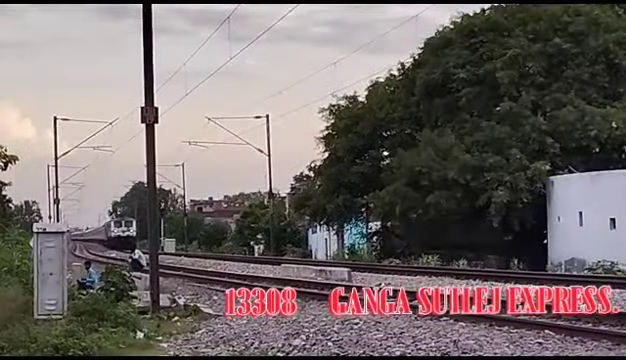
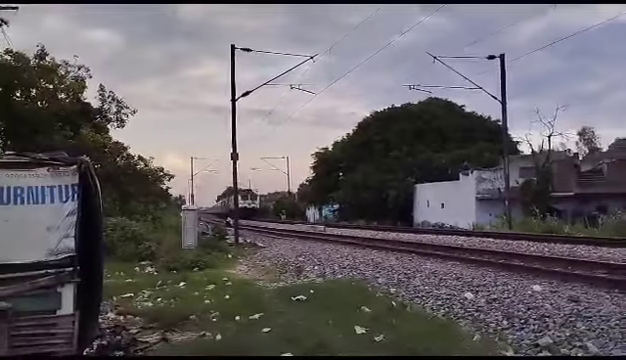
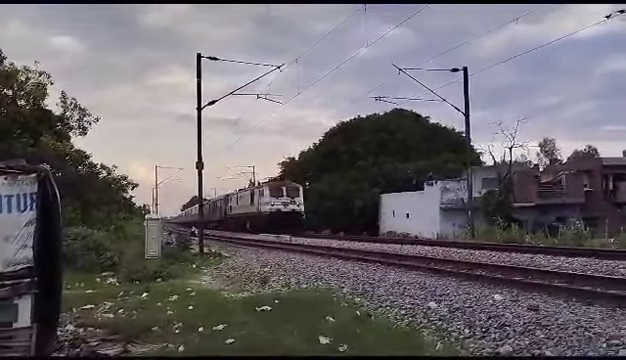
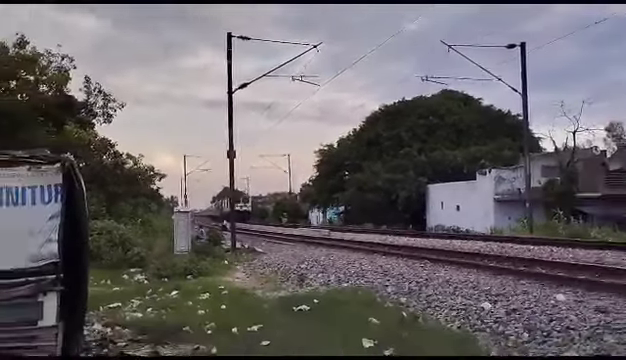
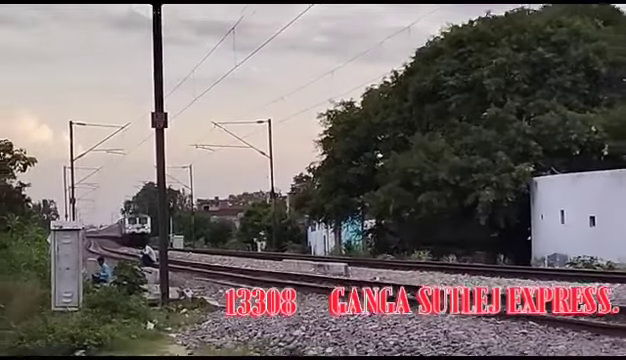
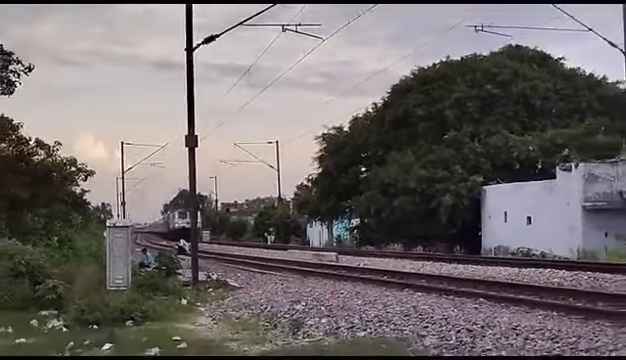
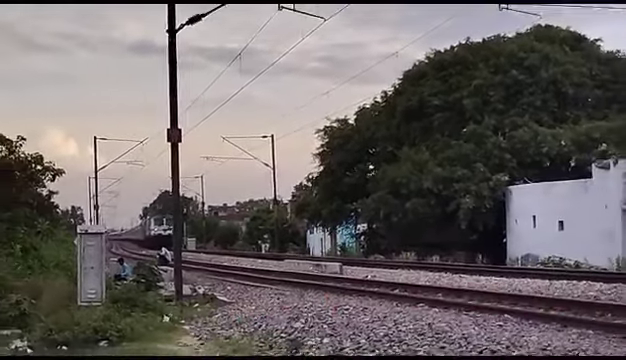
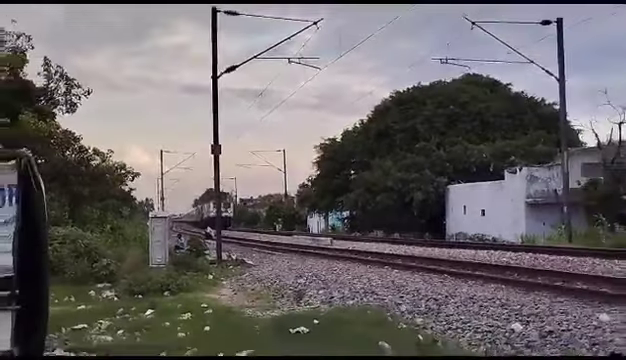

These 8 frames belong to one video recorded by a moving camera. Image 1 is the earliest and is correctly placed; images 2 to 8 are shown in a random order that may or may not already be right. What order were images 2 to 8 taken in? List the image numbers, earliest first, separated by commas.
5, 7, 6, 8, 4, 2, 3
